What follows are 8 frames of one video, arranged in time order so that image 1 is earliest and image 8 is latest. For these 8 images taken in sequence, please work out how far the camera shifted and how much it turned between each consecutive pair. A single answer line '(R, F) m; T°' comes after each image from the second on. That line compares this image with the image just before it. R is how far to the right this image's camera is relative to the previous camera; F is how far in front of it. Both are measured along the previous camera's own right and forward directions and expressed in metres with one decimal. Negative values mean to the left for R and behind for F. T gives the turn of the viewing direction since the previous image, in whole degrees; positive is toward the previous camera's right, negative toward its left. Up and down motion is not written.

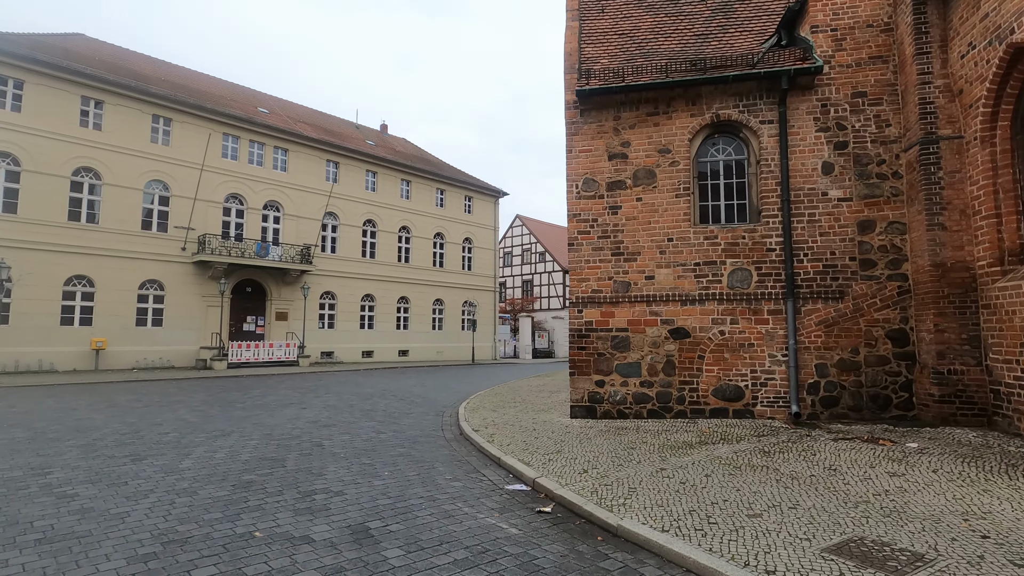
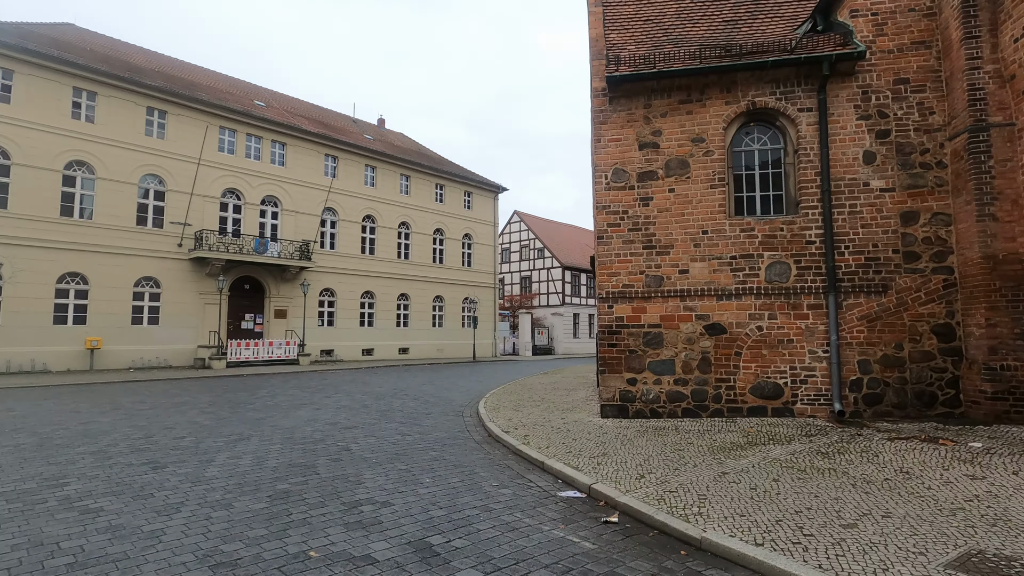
(-0.6, +0.4) m; +1°
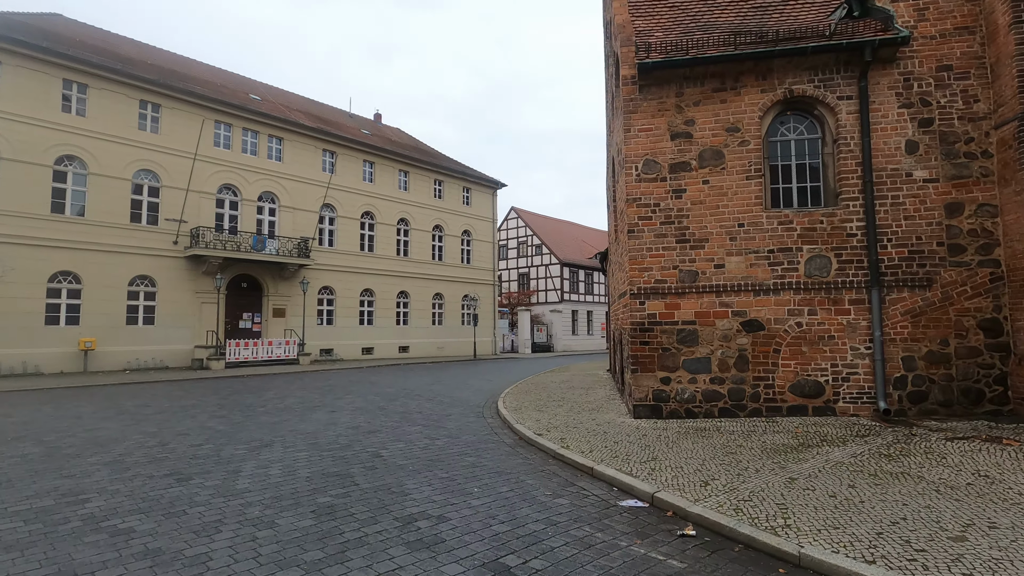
(-0.6, +0.4) m; +1°
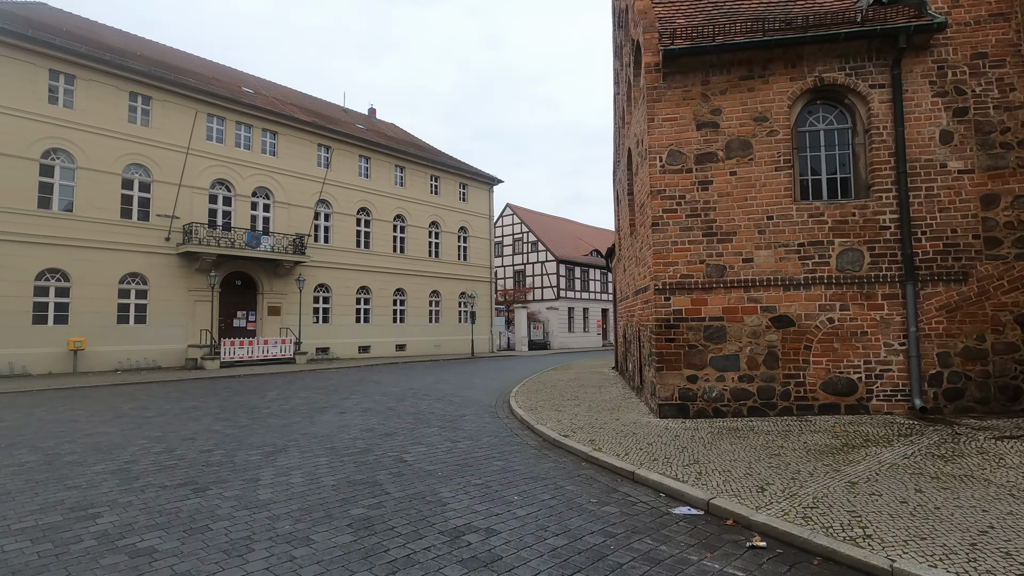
(-0.5, +0.3) m; +1°
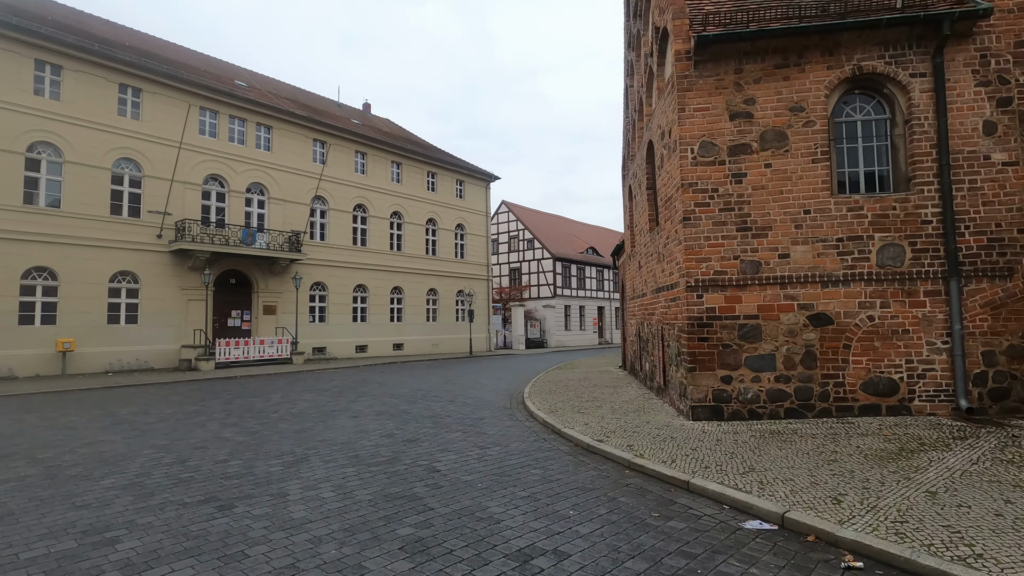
(-0.5, +0.4) m; +1°
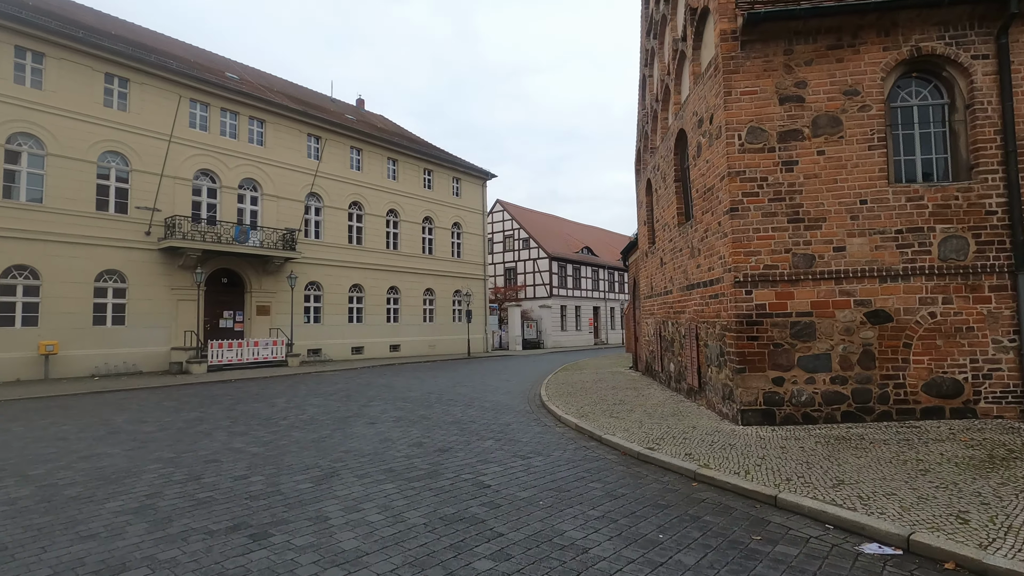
(-0.7, +0.6) m; +1°
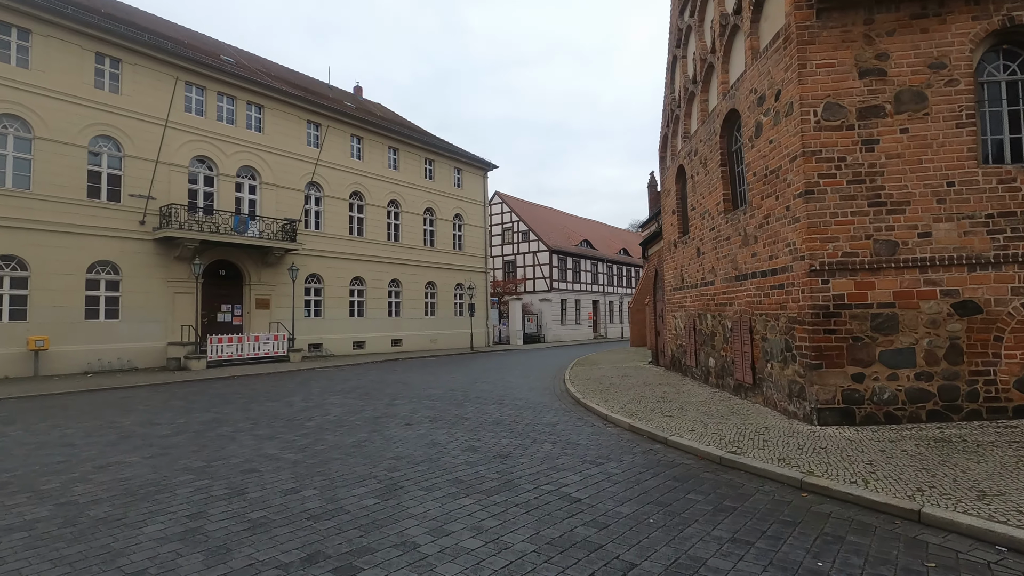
(-0.9, +0.7) m; +1°
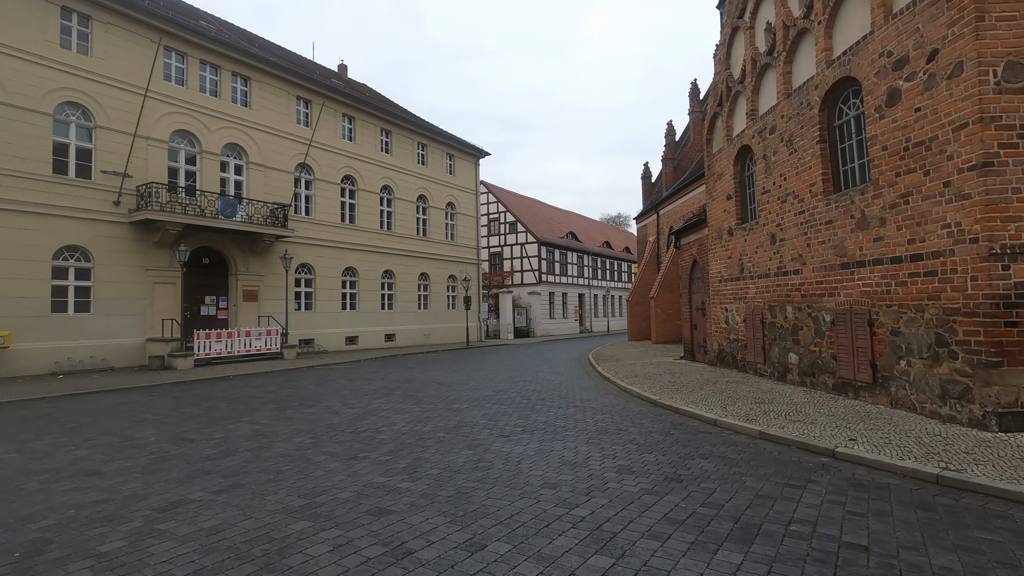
(-1.9, +1.3) m; +4°
